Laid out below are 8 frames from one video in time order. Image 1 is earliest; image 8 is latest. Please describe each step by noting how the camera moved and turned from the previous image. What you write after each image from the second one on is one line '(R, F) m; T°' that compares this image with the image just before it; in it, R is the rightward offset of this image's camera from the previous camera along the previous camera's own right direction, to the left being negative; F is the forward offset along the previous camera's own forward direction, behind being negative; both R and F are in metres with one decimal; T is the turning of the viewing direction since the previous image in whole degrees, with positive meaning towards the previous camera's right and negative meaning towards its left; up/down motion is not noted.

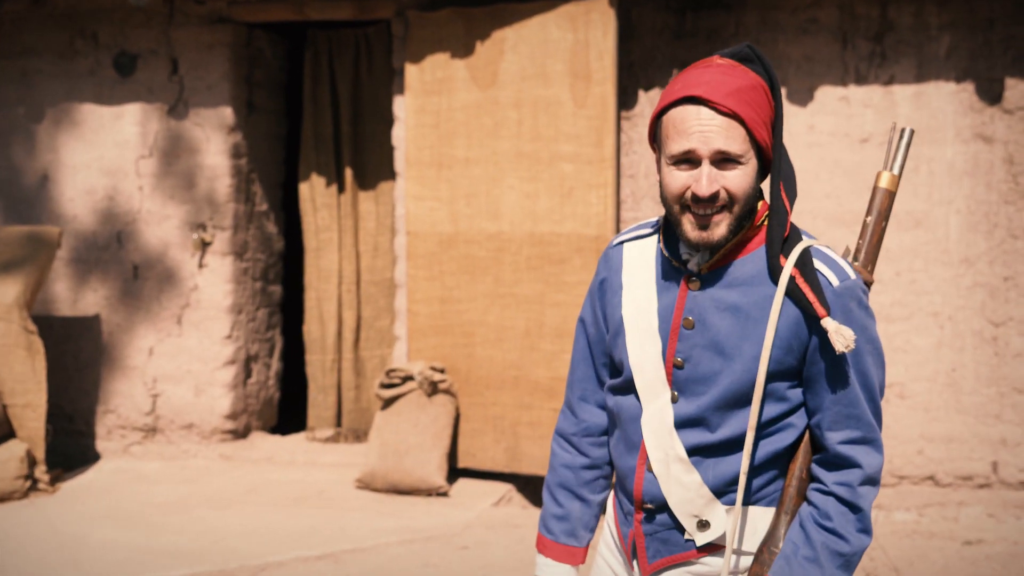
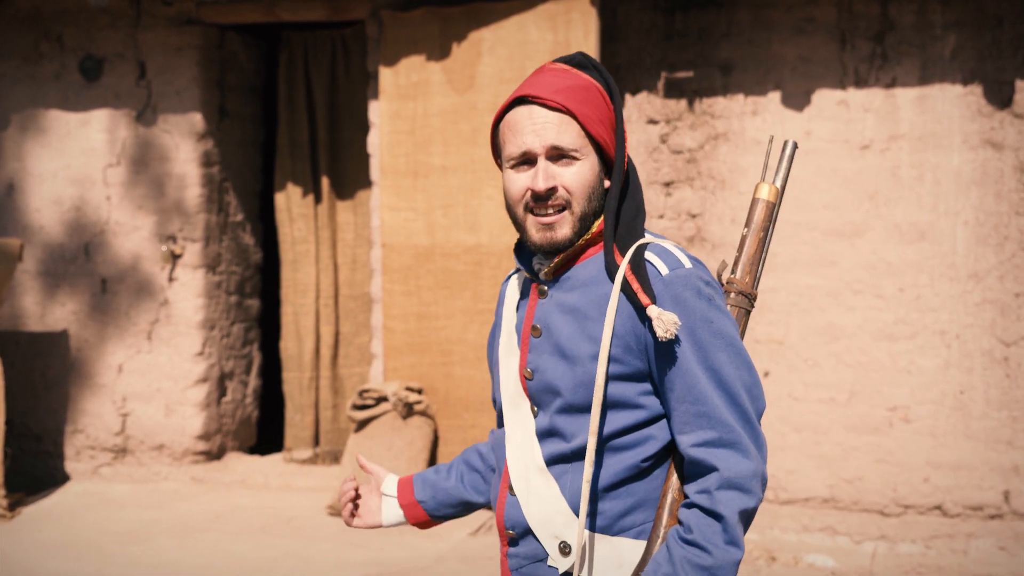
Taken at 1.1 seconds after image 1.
(+0.2, +0.2) m; -2°
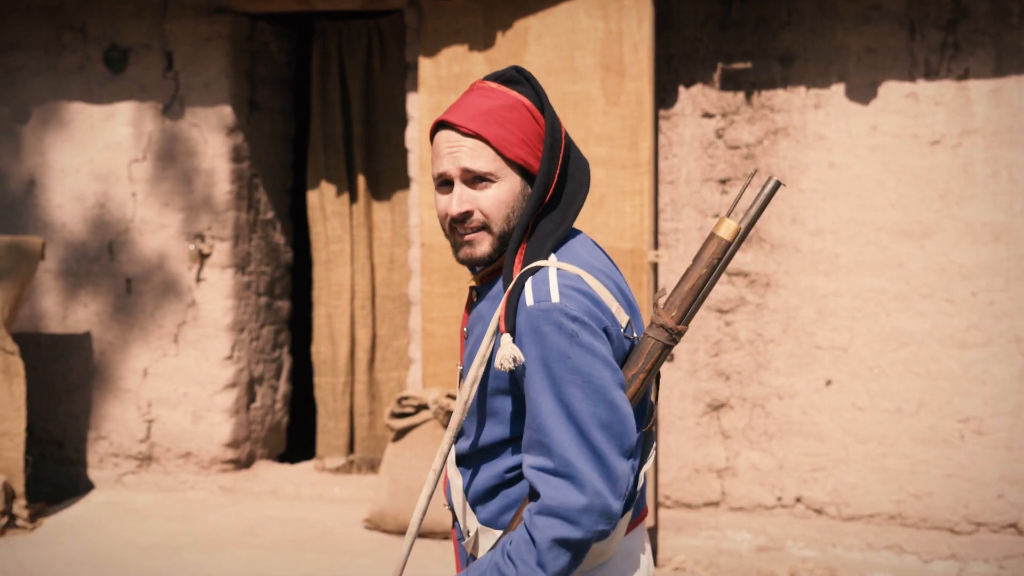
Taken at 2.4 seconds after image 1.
(-0.1, +0.2) m; -1°
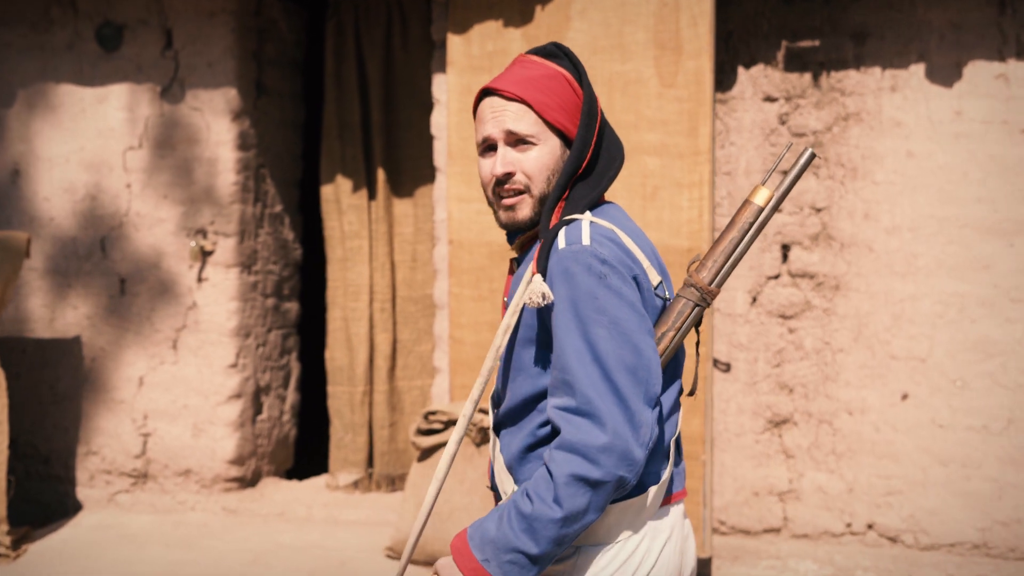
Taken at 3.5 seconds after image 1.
(-0.1, +0.4) m; +1°
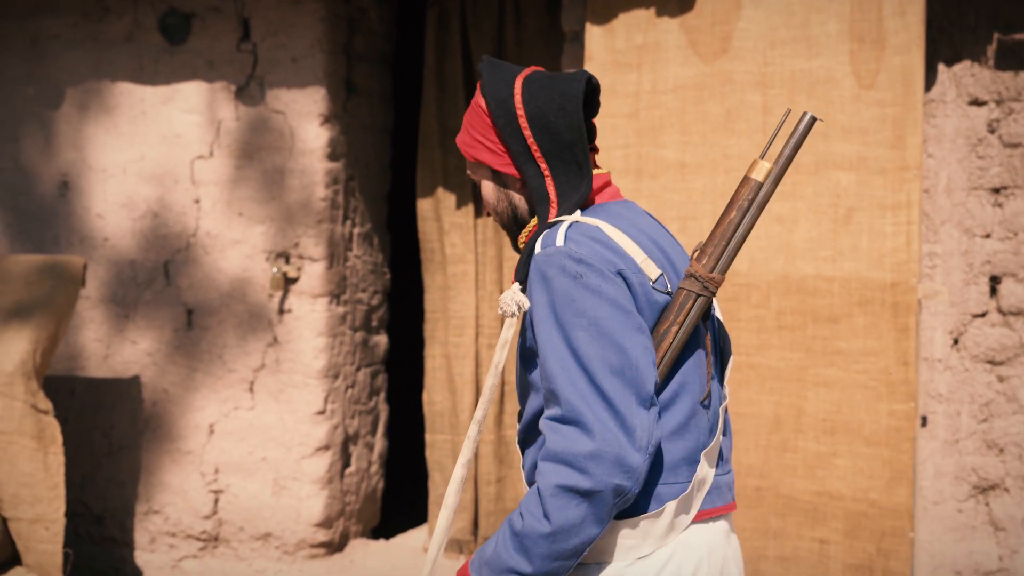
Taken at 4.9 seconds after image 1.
(-0.3, +0.5) m; 0°
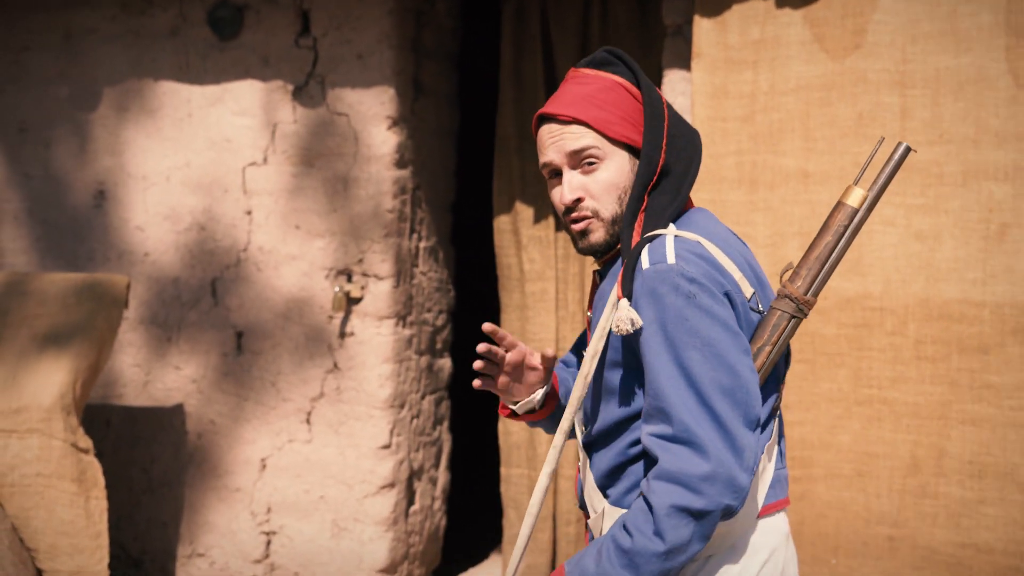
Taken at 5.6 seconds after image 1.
(-0.2, +0.3) m; 0°
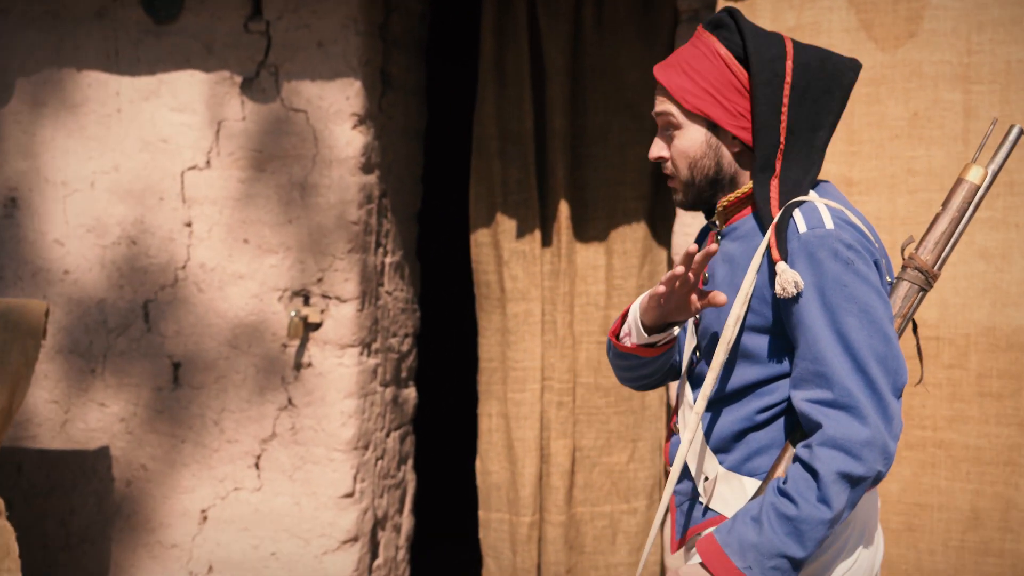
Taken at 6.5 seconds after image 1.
(-0.1, +0.4) m; +4°
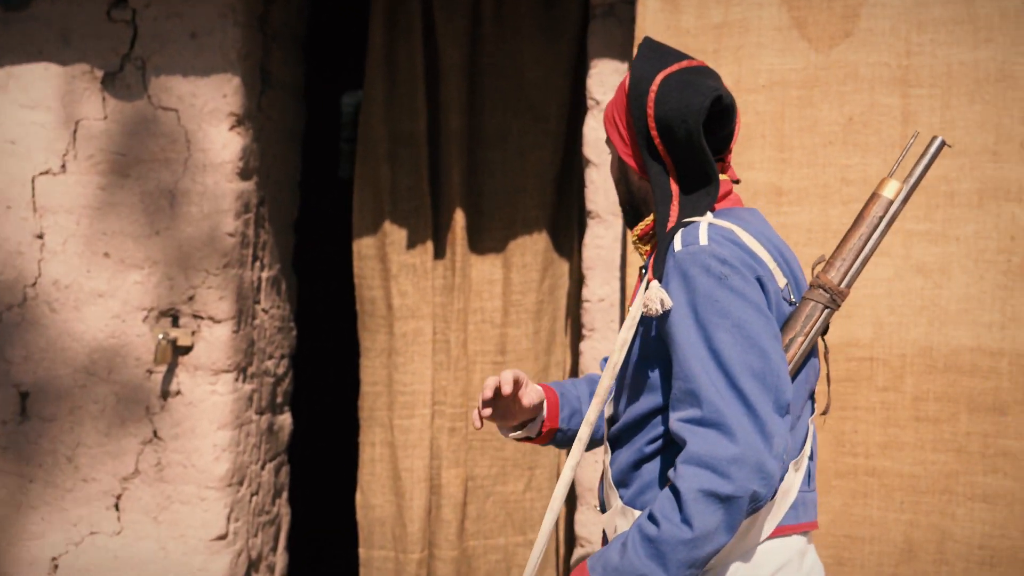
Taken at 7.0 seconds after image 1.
(-0.1, +0.2) m; +8°
